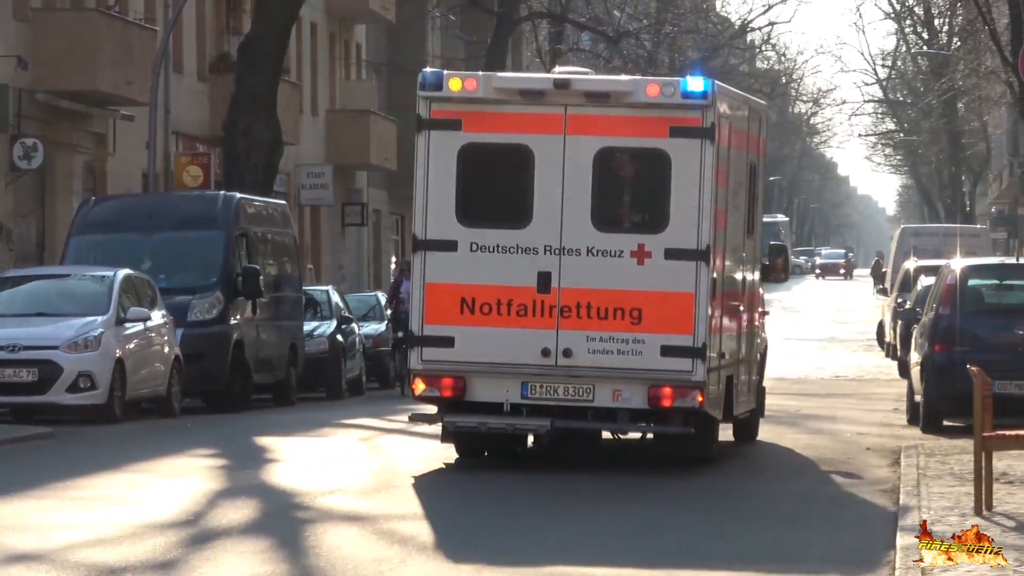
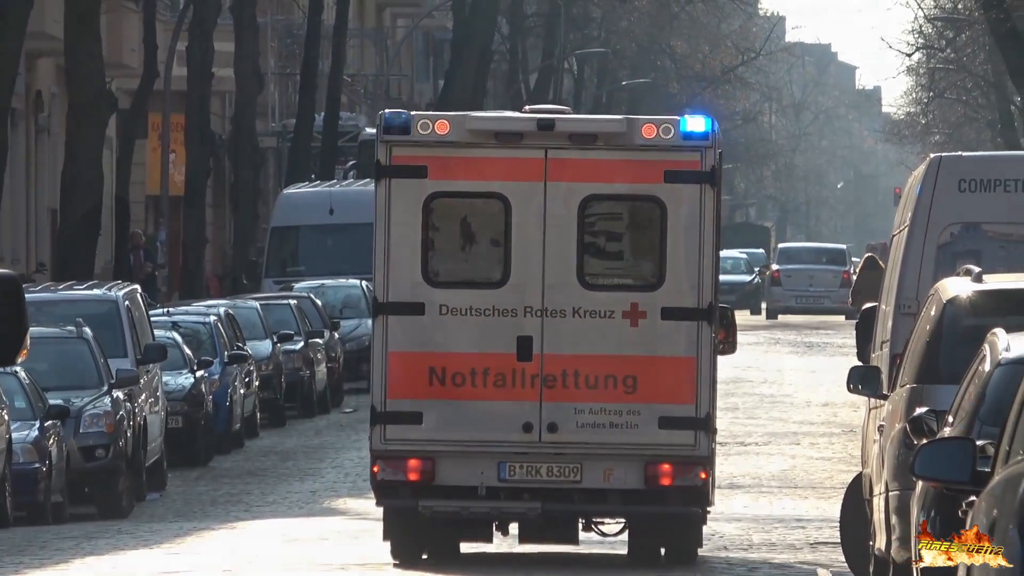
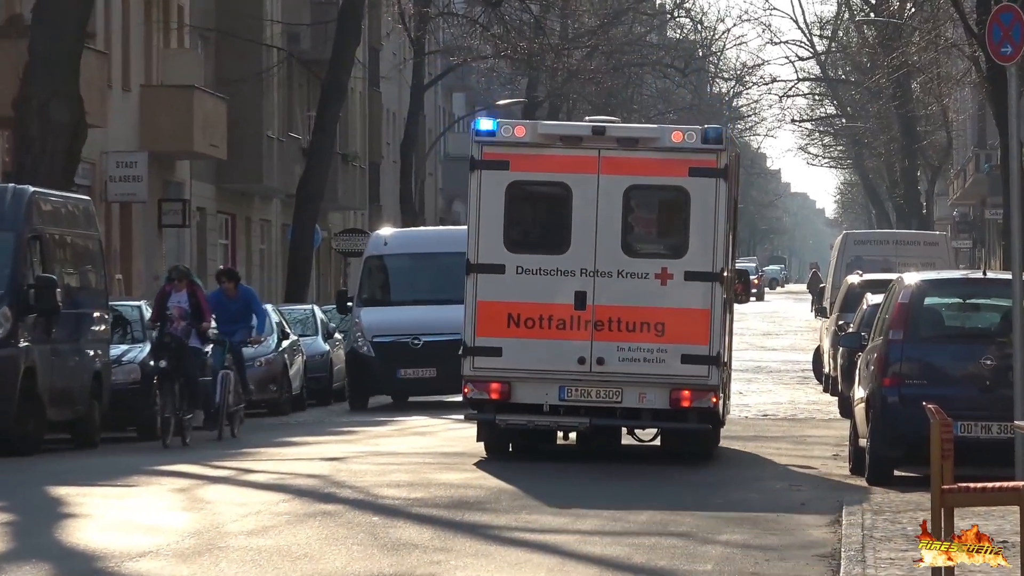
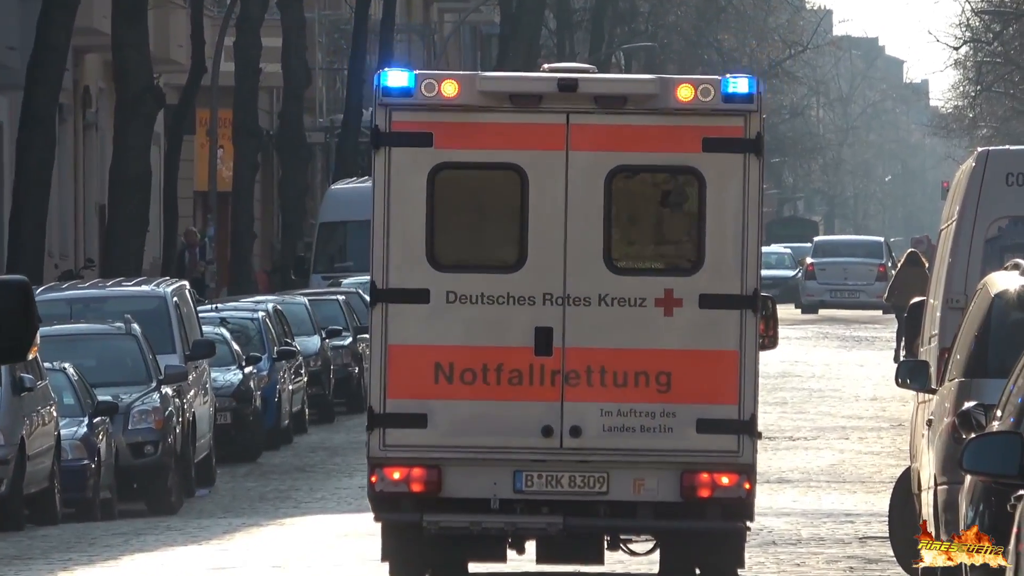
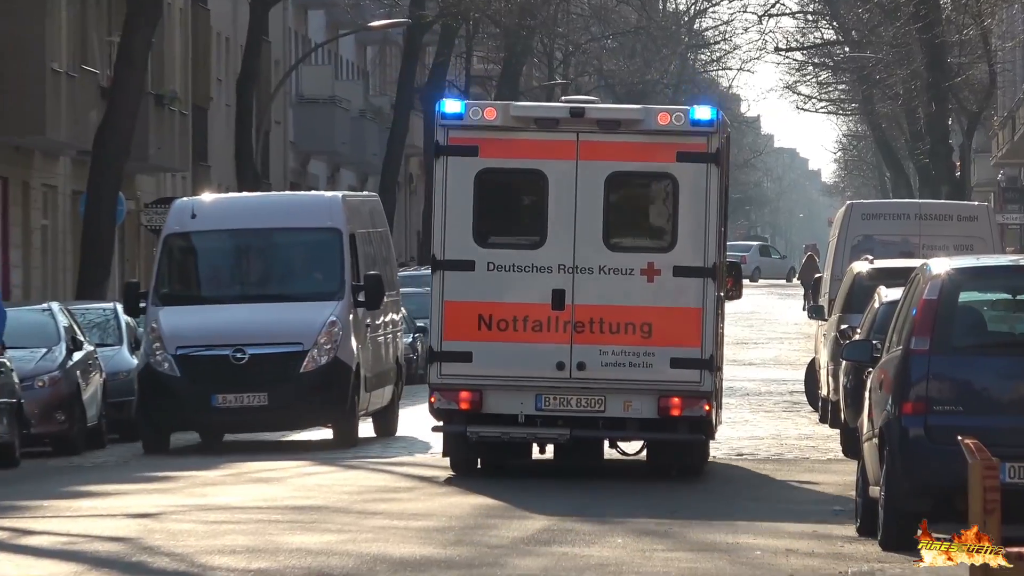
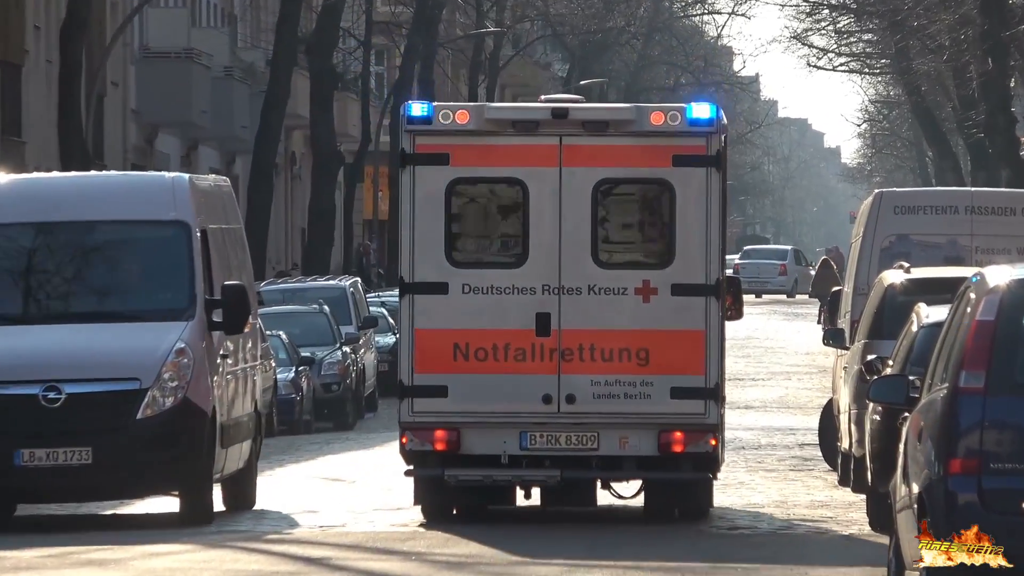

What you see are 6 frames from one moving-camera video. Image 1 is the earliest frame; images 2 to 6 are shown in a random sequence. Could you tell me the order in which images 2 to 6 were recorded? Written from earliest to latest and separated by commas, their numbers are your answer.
3, 5, 6, 4, 2
